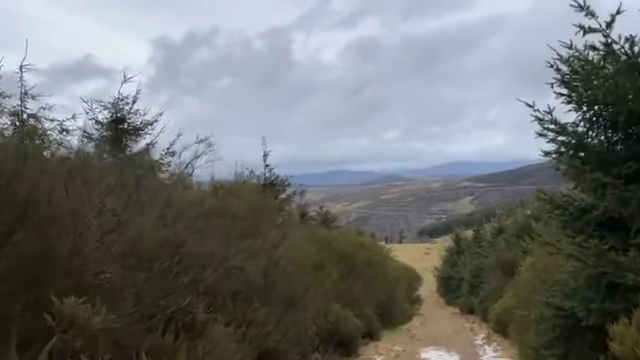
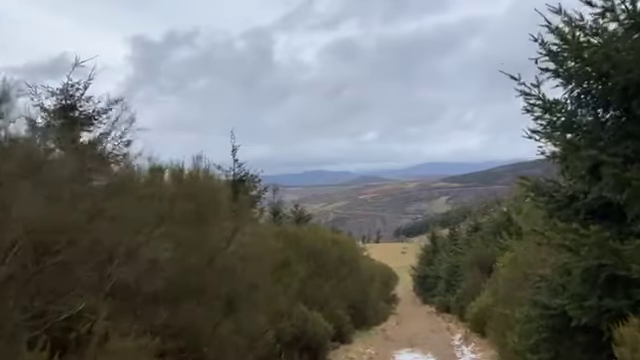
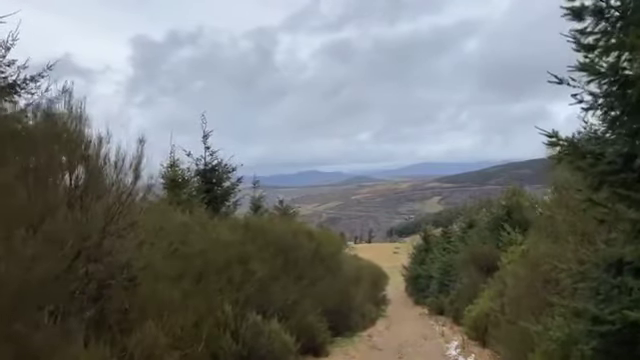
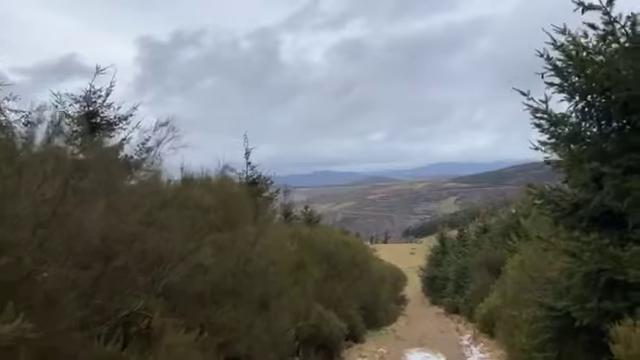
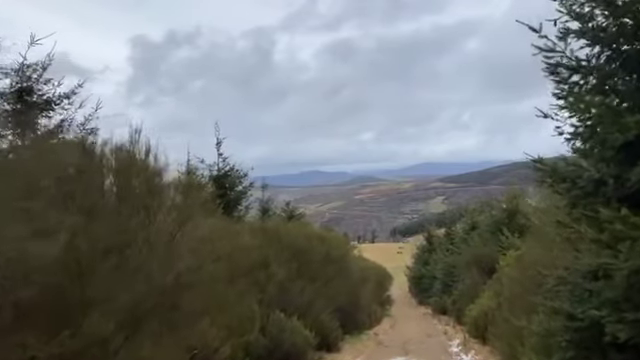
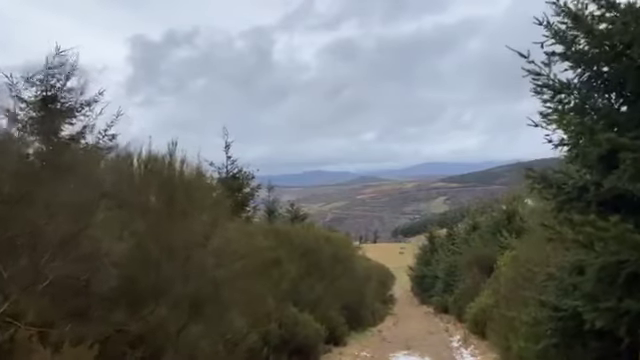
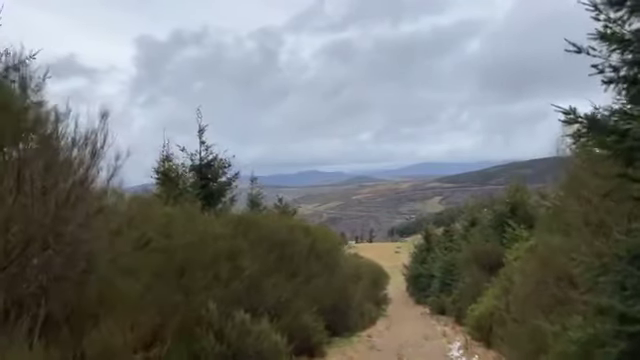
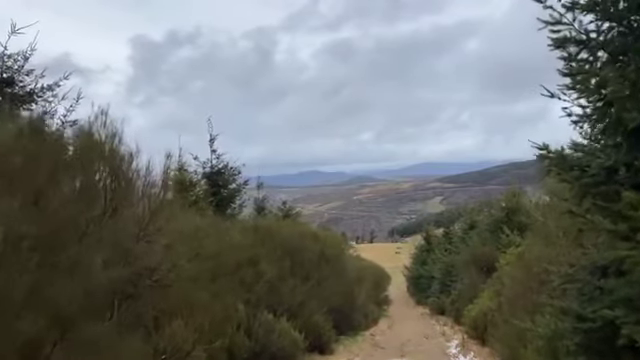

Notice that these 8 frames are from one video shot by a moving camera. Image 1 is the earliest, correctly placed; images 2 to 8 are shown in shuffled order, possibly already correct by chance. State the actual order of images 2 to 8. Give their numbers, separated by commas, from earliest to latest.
4, 2, 6, 5, 8, 3, 7
